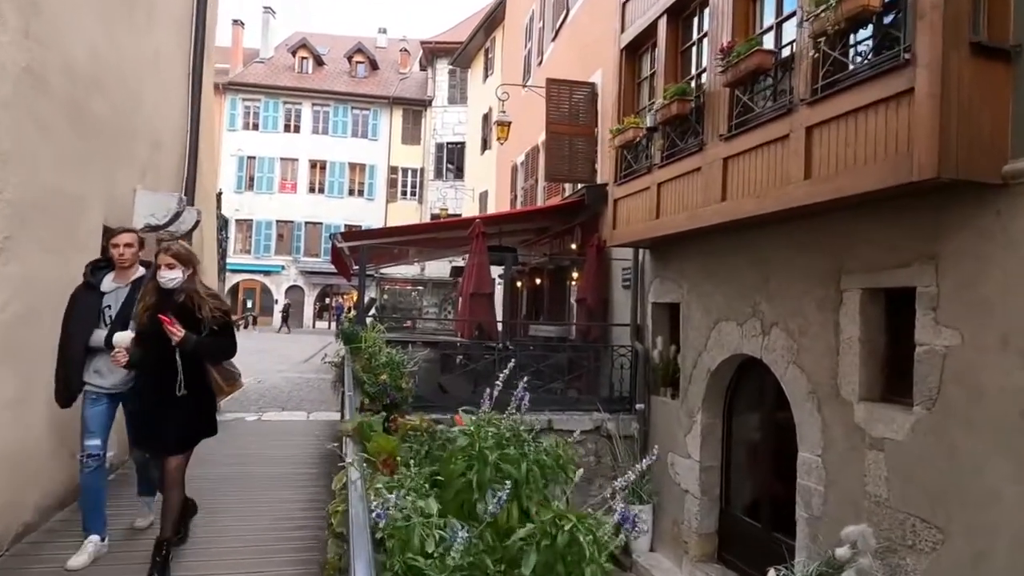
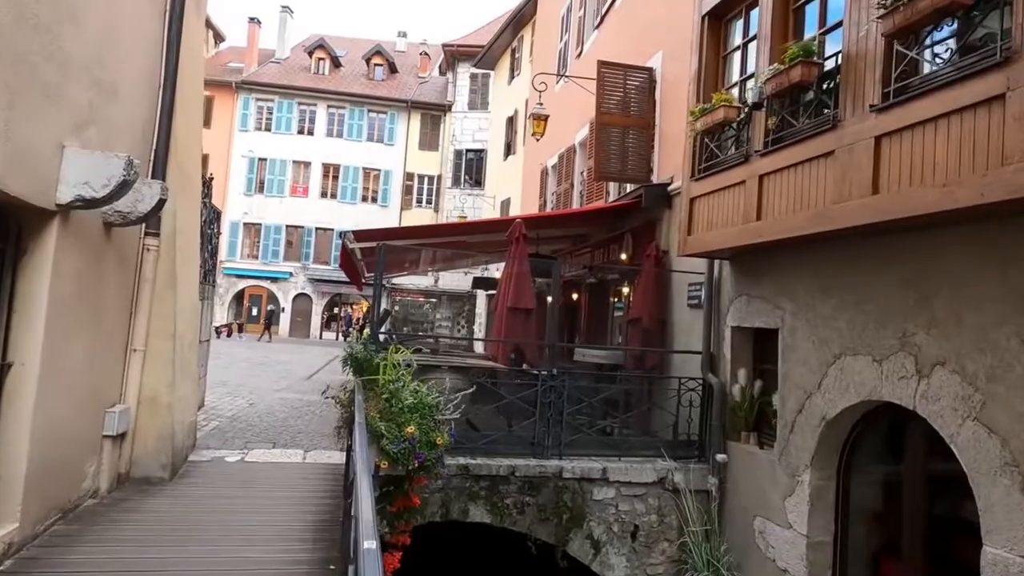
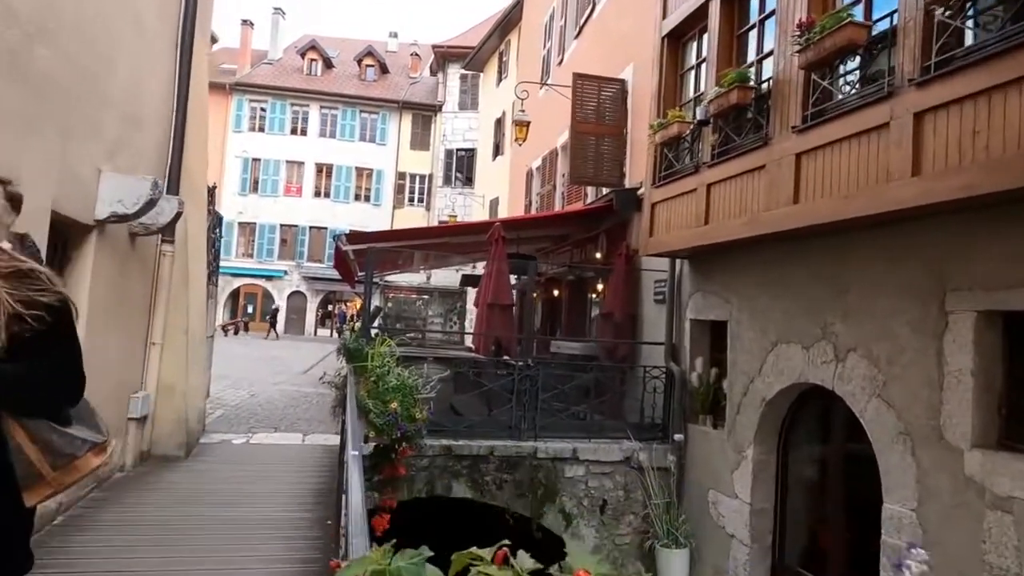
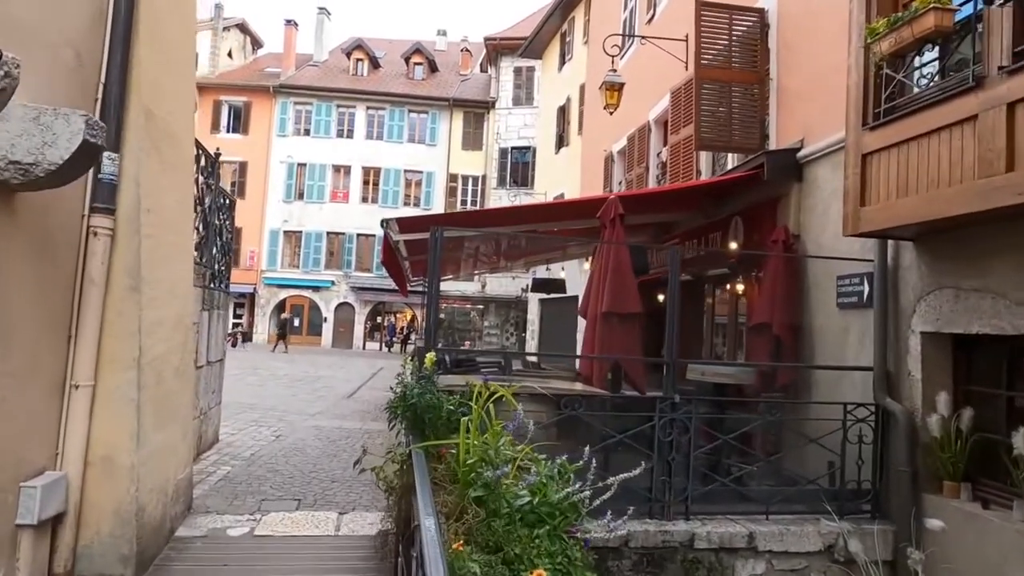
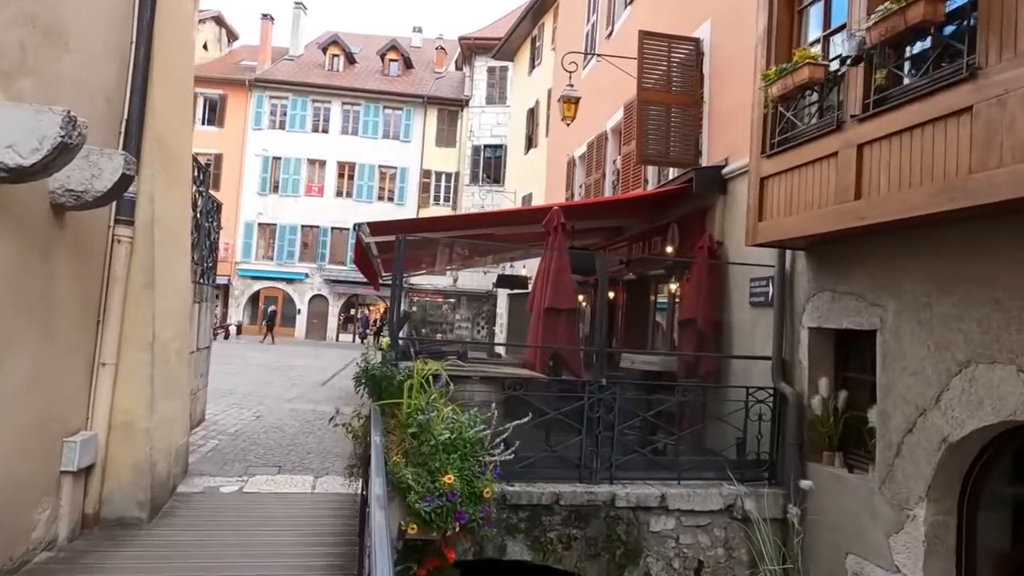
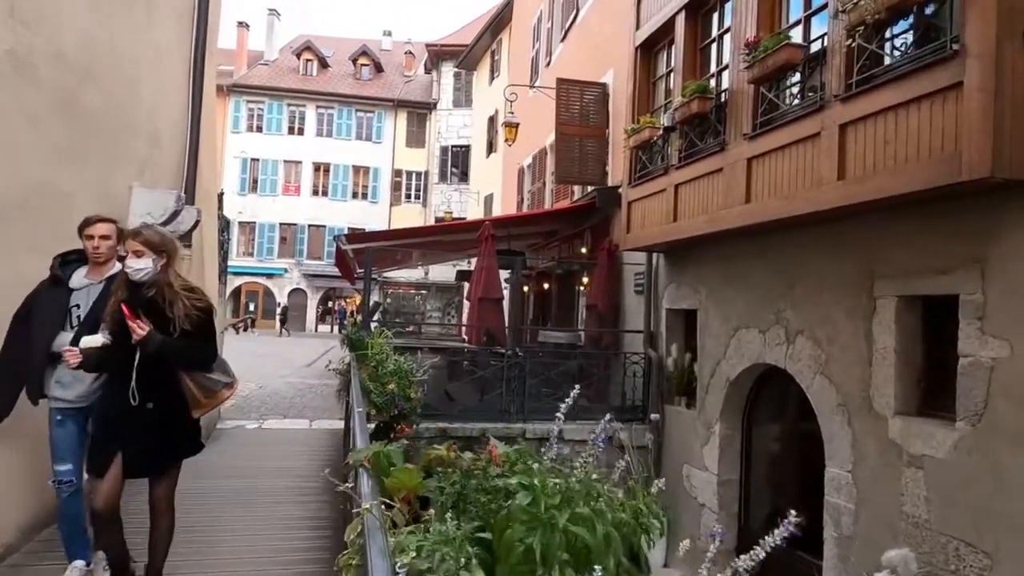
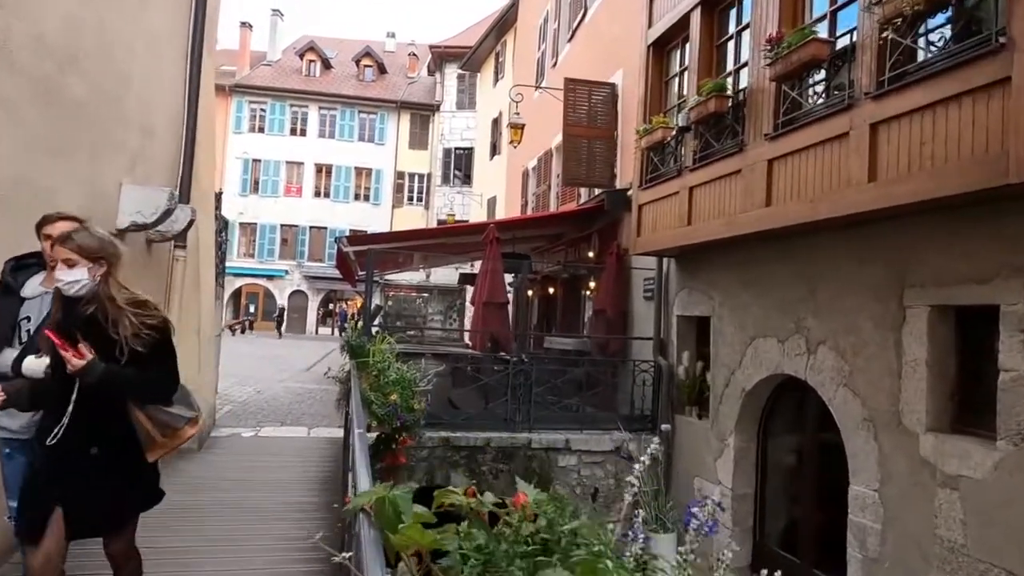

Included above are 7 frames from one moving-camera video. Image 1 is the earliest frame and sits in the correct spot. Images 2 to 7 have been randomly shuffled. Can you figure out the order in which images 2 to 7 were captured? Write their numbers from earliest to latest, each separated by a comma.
6, 7, 3, 2, 5, 4
